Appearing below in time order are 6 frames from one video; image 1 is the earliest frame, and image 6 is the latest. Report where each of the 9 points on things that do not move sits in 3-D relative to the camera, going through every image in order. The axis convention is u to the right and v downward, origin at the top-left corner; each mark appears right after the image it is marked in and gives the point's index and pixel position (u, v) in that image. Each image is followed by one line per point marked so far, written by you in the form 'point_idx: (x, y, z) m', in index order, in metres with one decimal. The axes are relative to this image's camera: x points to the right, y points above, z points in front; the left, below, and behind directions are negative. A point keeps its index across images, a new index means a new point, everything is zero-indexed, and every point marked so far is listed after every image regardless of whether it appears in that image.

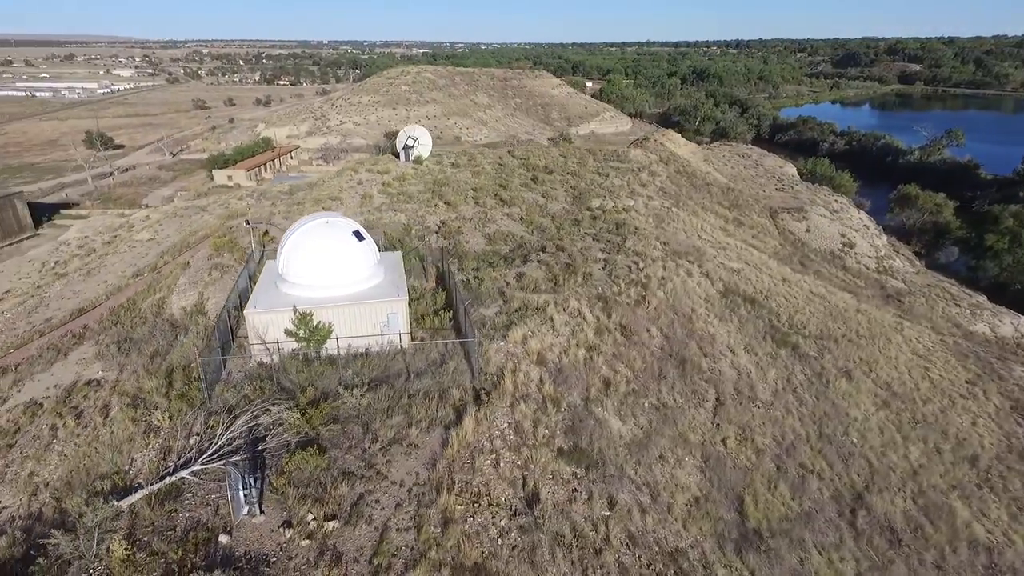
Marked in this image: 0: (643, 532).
0: (+2.7, -5.0, +12.6) m
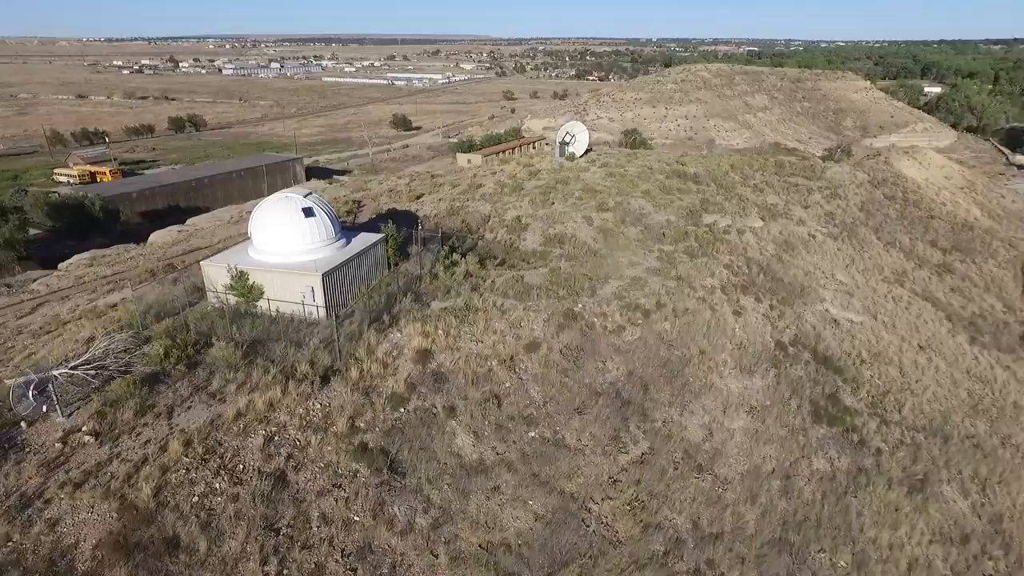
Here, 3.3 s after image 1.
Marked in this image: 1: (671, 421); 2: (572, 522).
0: (-2.6, -5.1, +12.0) m
1: (+4.4, -3.7, +17.0) m
2: (+1.3, -5.2, +13.7) m
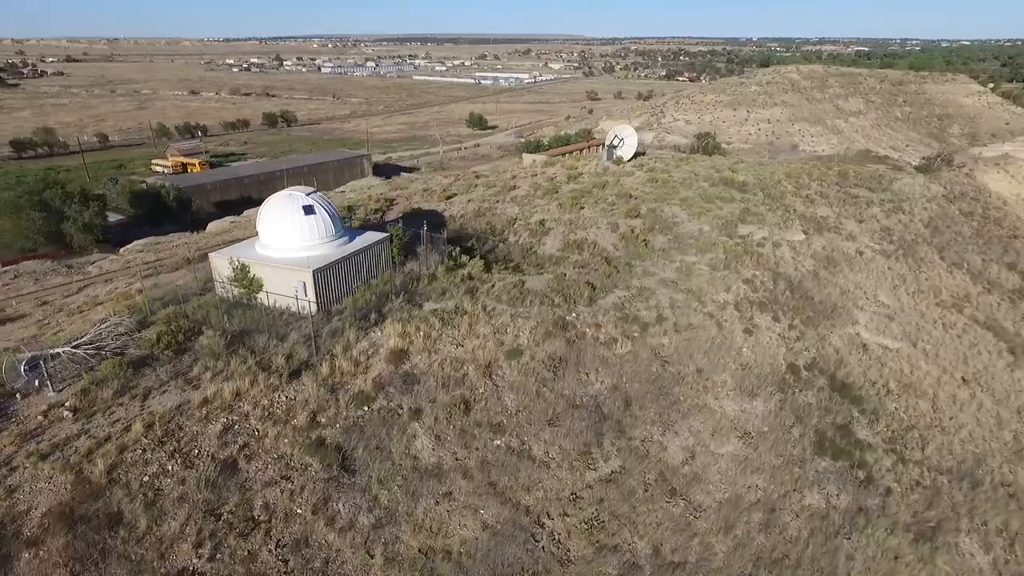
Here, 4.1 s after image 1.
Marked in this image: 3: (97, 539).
0: (-3.9, -5.1, +12.2) m
1: (+3.7, -4.1, +16.3) m
2: (+0.2, -5.5, +13.5) m
3: (-7.5, -4.5, +11.0) m
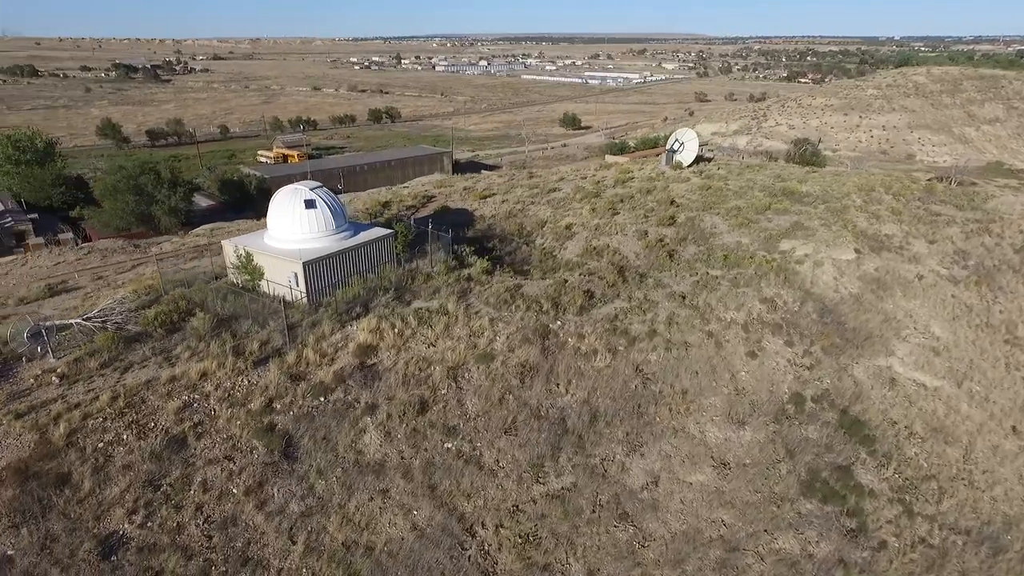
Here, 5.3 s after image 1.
0: (-5.7, -5.0, +12.8) m
1: (+2.5, -4.4, +15.6) m
2: (-1.5, -5.5, +13.3) m
3: (-9.3, -4.1, +12.1) m
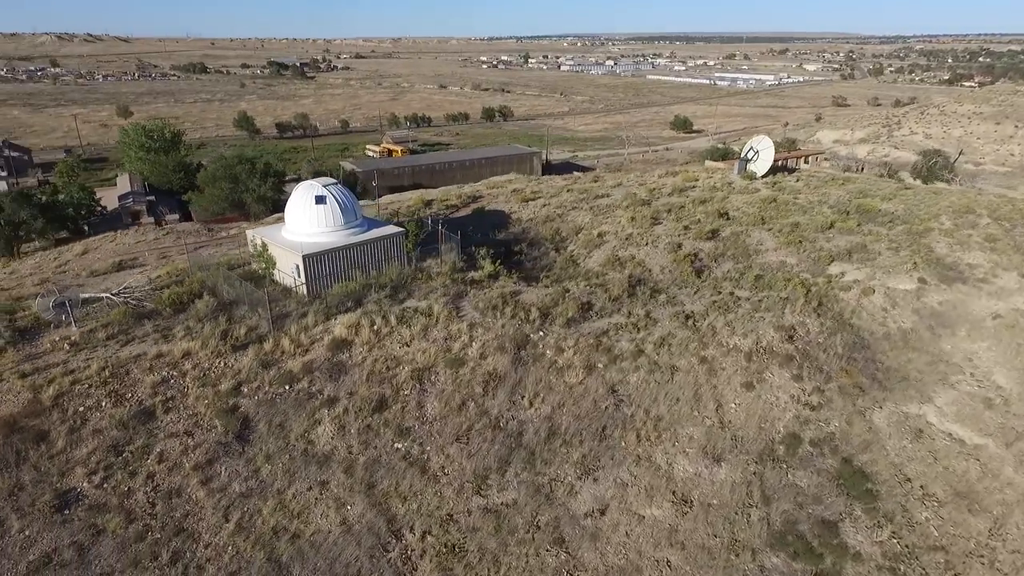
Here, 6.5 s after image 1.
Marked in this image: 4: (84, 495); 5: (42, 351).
0: (-7.4, -4.7, +13.7) m
1: (+1.2, -4.7, +15.0) m
2: (-3.2, -5.6, +13.5) m
3: (-11.0, -3.6, +13.7) m
4: (-9.3, -4.5, +13.3) m
5: (-12.5, -1.7, +16.3) m
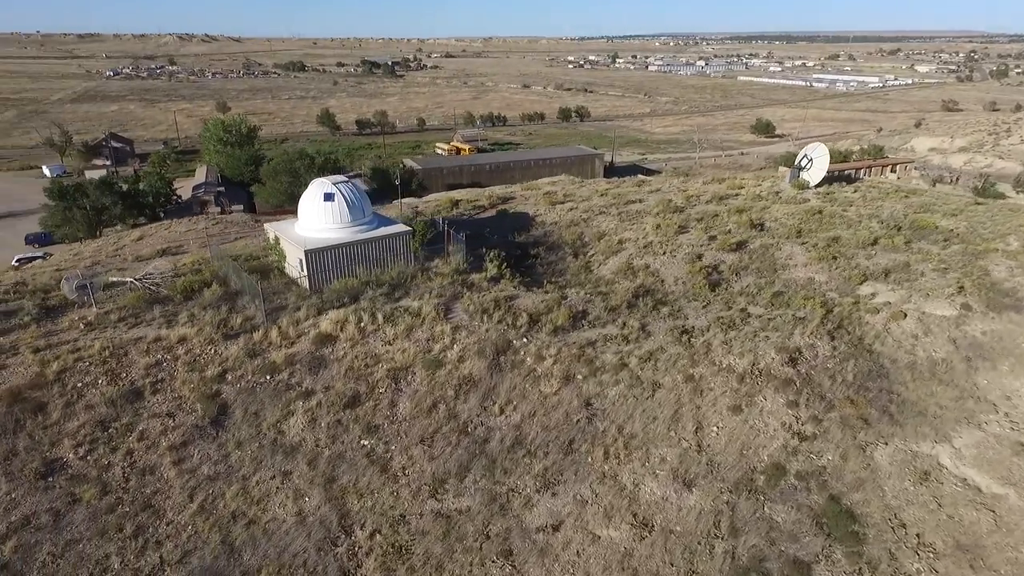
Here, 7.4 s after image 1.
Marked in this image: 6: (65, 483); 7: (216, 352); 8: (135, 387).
0: (-8.5, -4.5, +14.5) m
1: (+0.2, -4.9, +14.7) m
2: (-4.4, -5.5, +13.8) m
3: (-12.0, -3.1, +15.0) m
4: (-10.5, -4.1, +14.4) m
5: (-13.1, -1.2, +17.7) m
6: (-10.2, -4.5, +14.0) m
7: (-8.3, -1.8, +17.2) m
8: (-9.9, -2.6, +16.0) m
